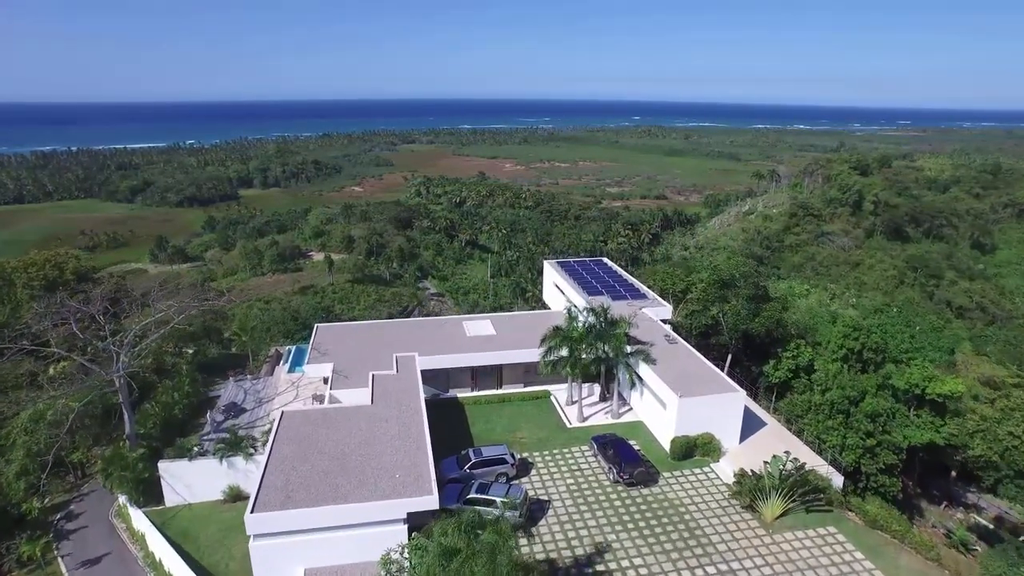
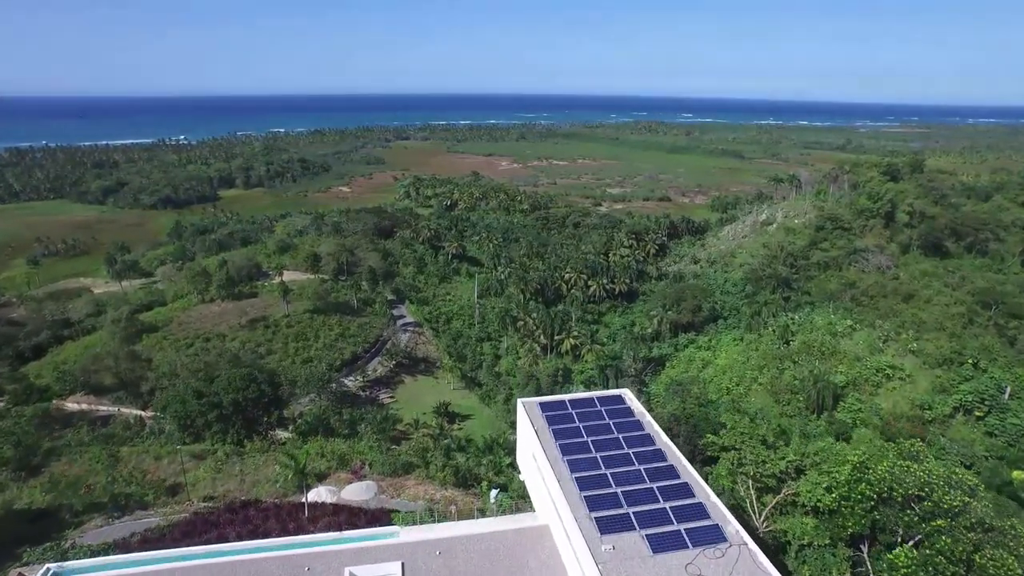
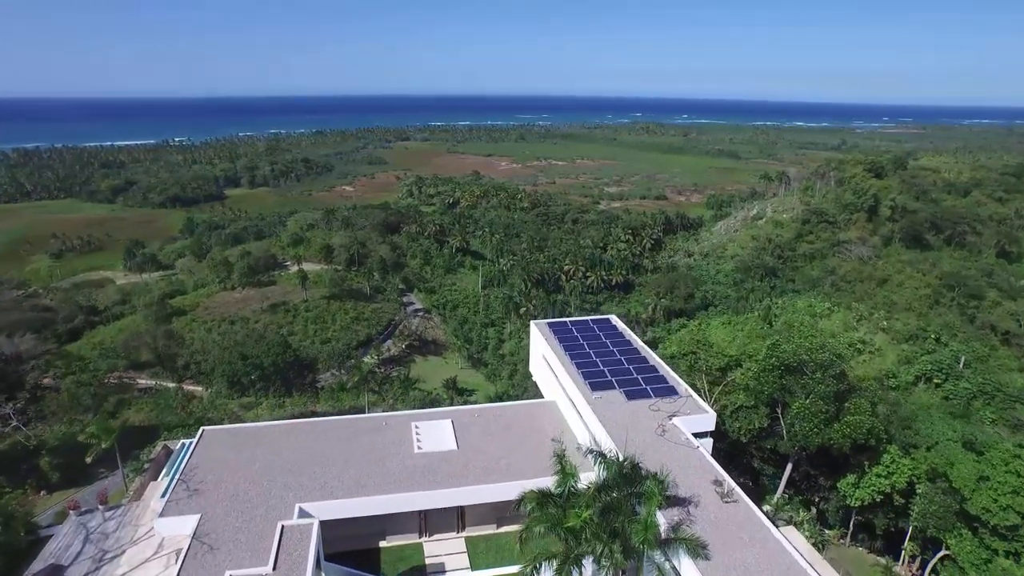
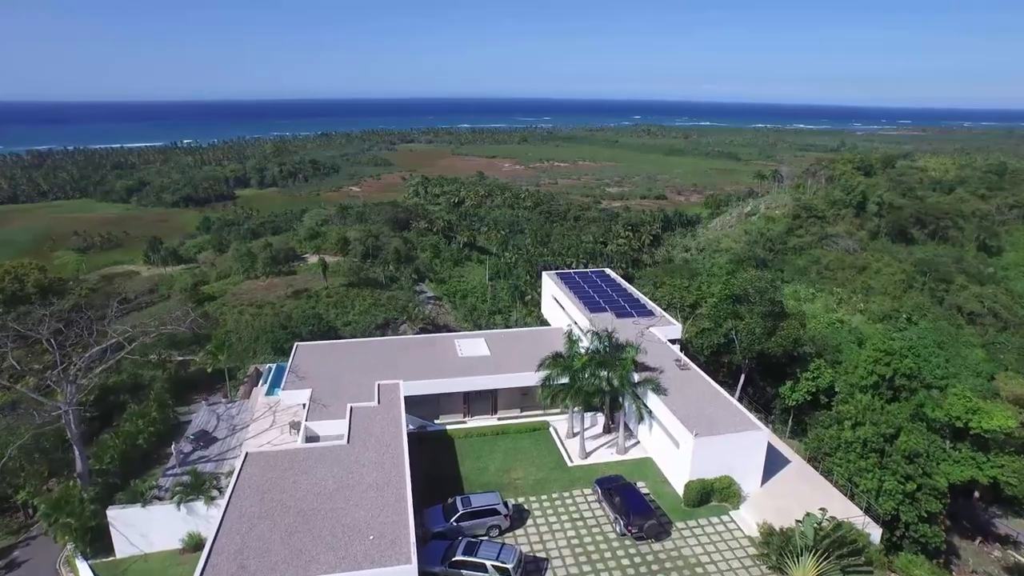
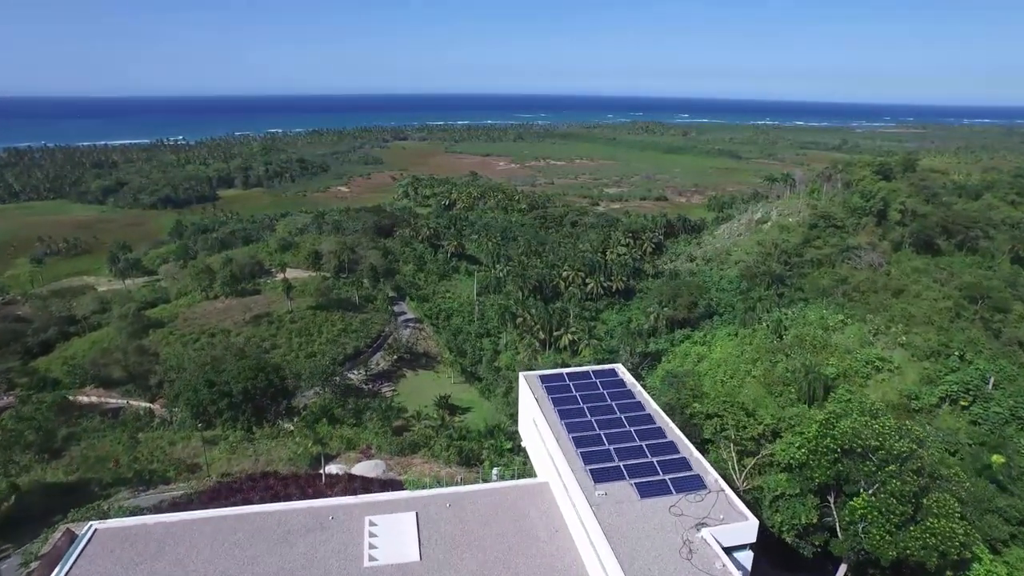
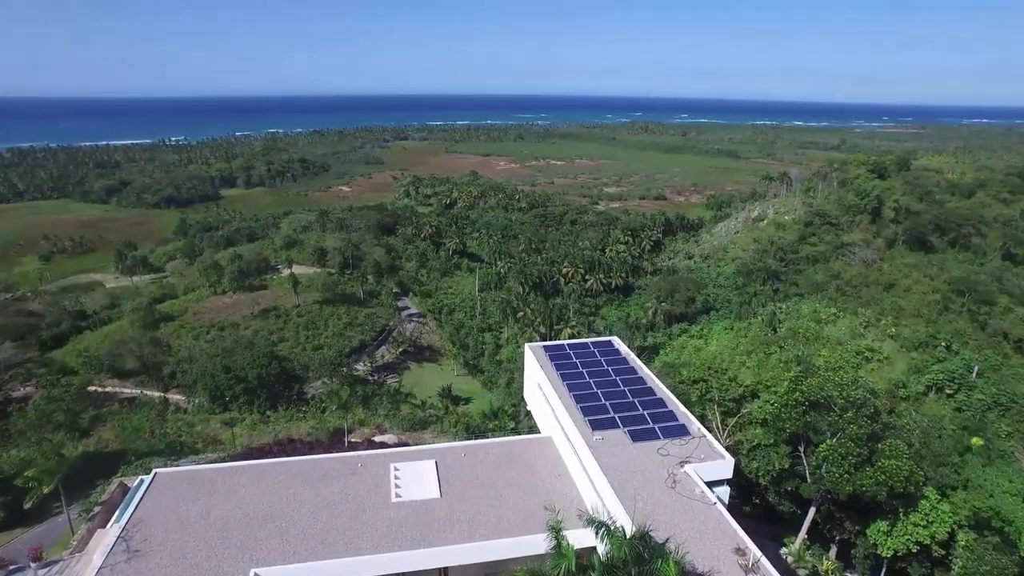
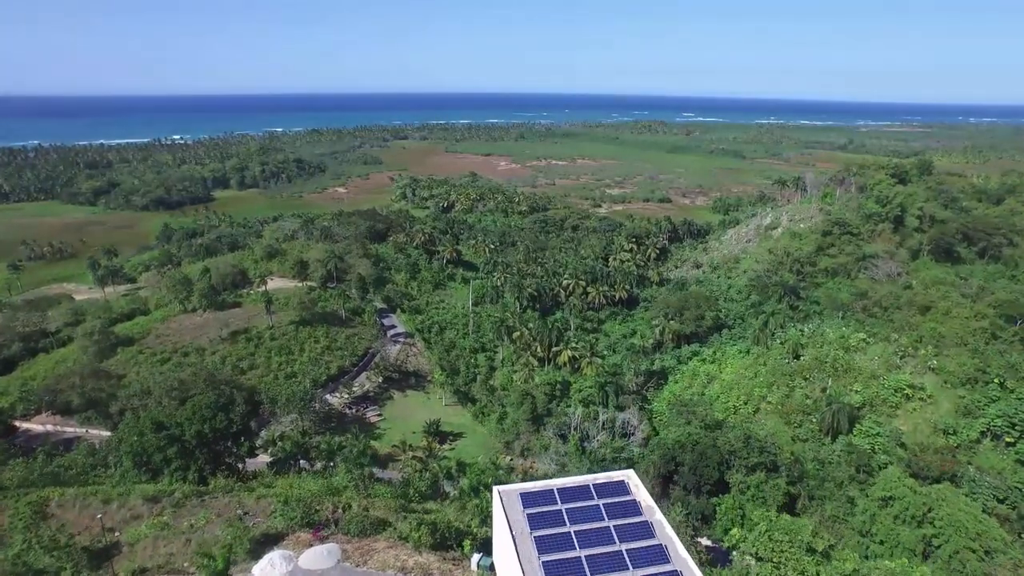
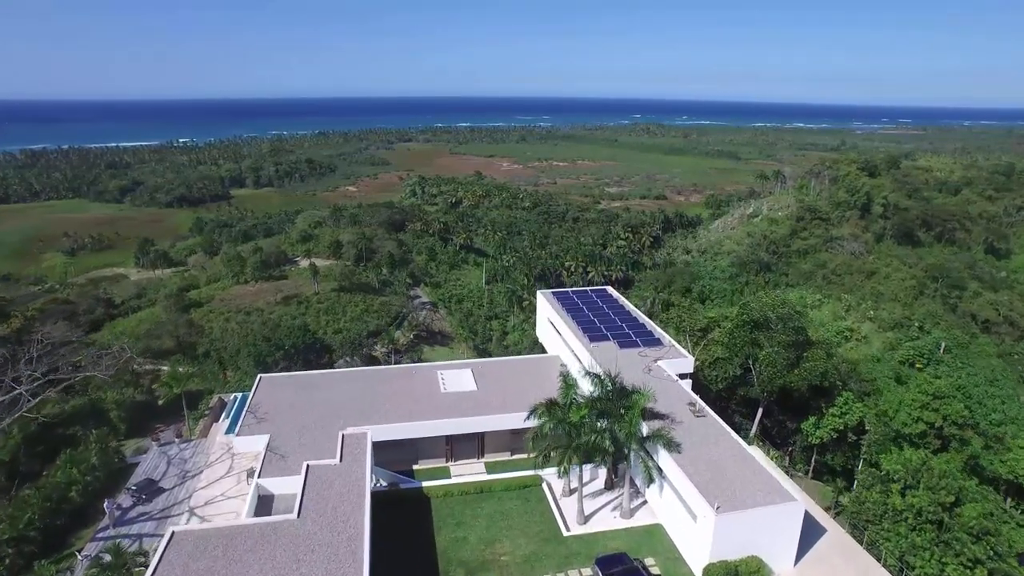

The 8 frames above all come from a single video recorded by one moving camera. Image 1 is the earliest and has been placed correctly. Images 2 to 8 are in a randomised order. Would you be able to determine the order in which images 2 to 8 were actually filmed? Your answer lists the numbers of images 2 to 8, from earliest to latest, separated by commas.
4, 8, 3, 6, 5, 2, 7
